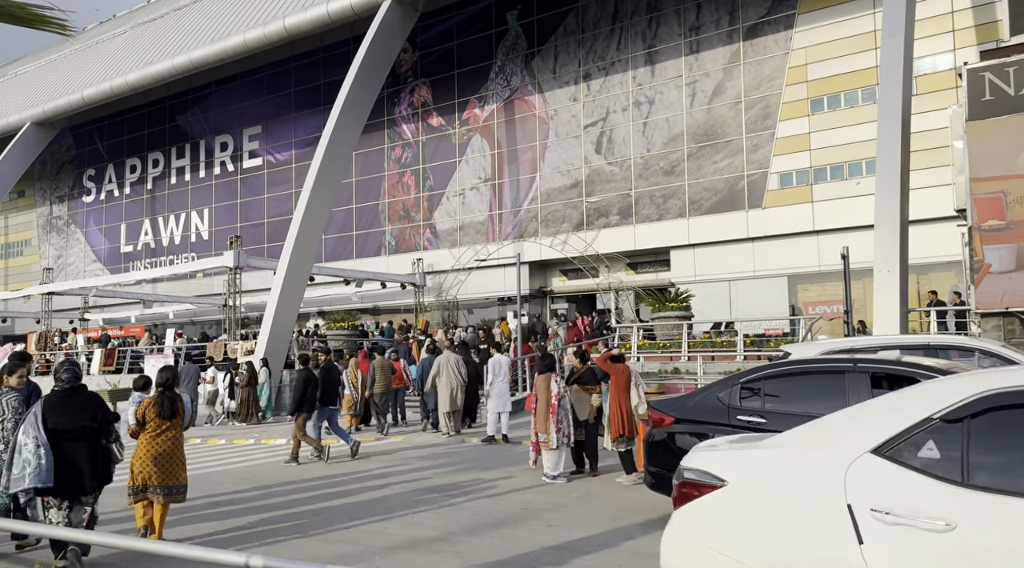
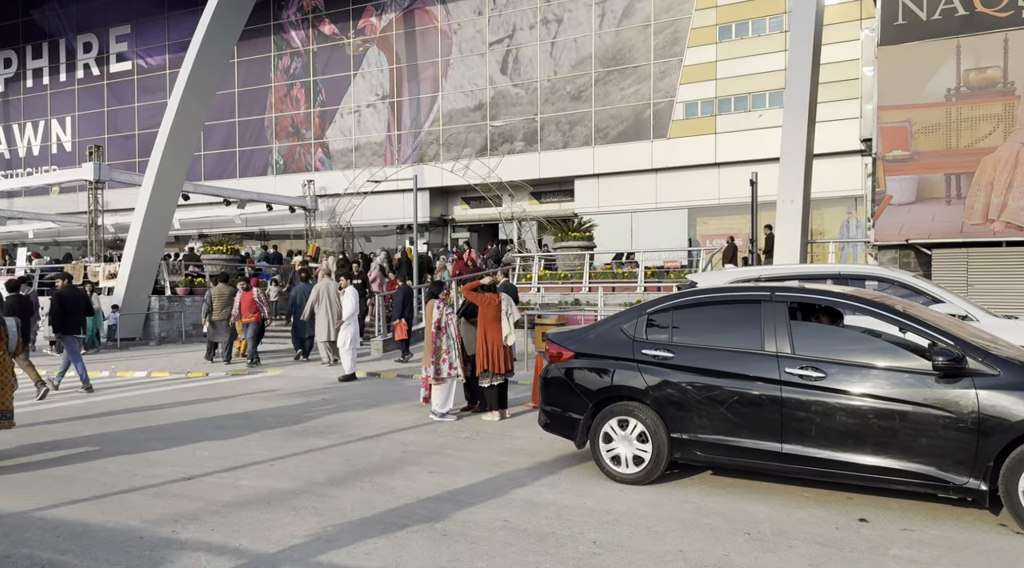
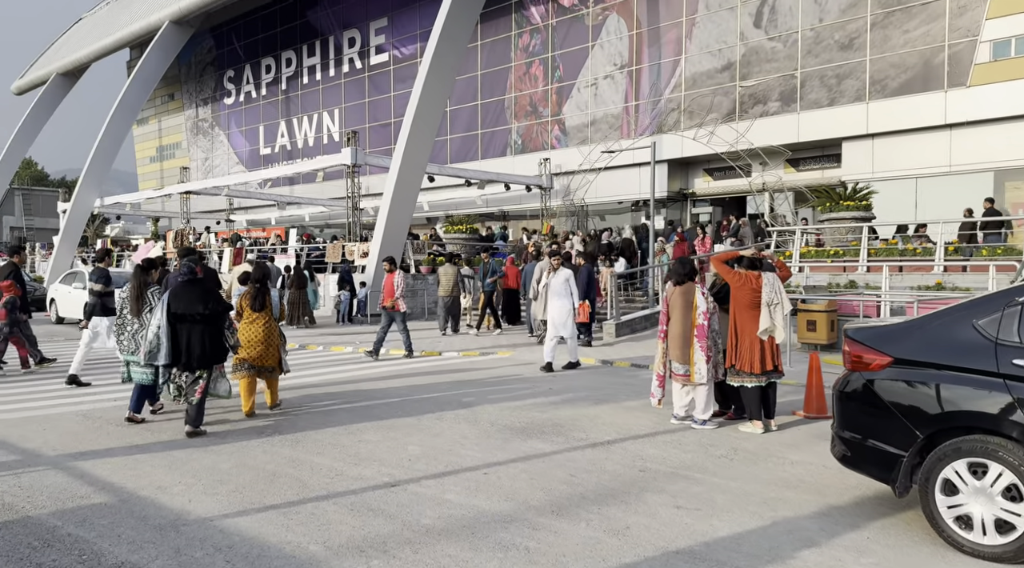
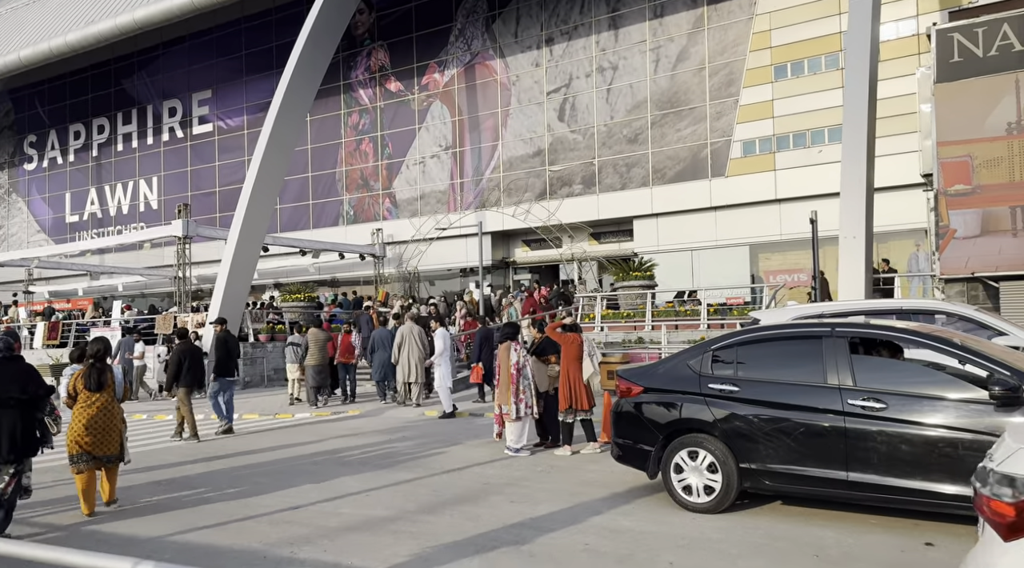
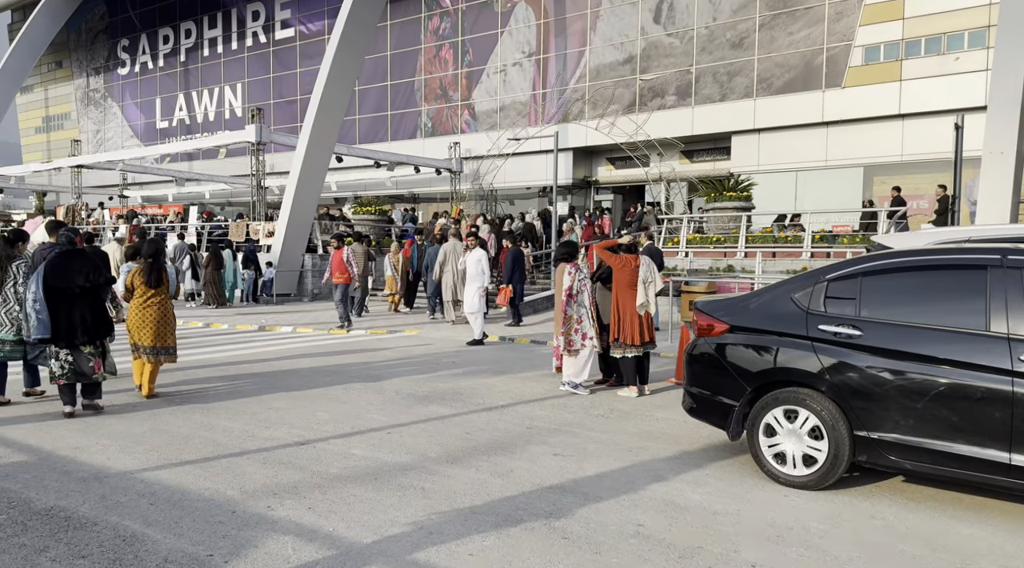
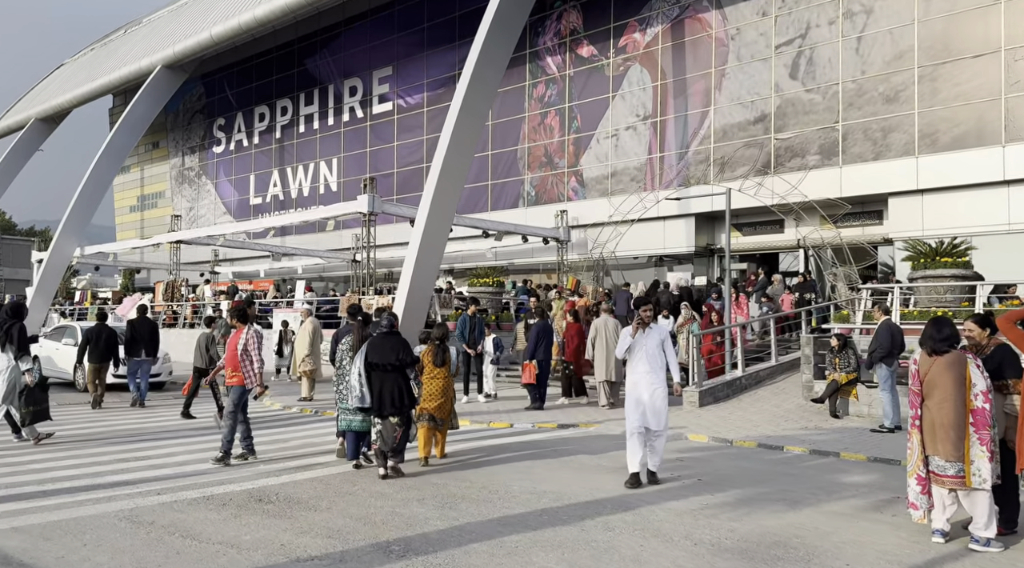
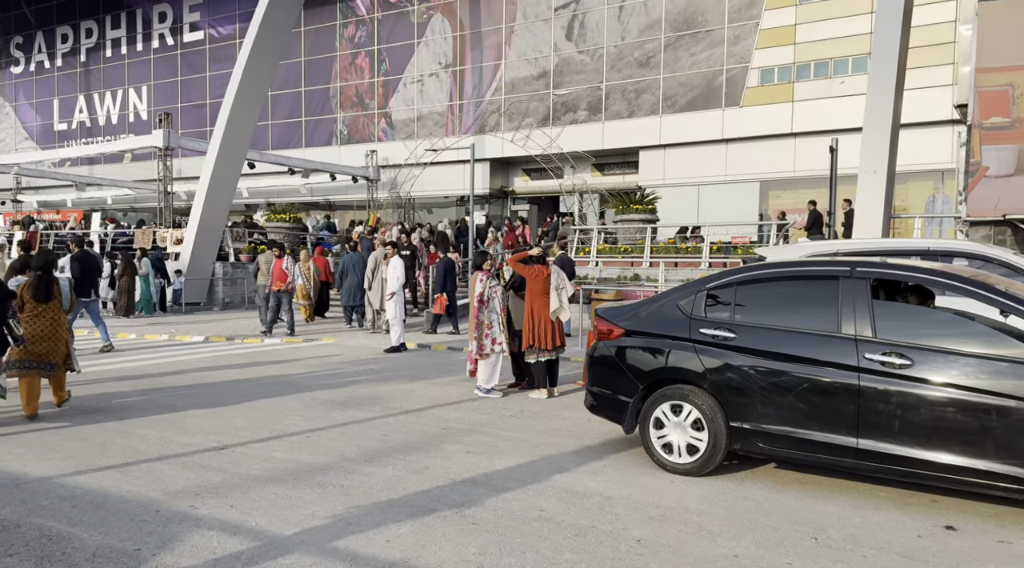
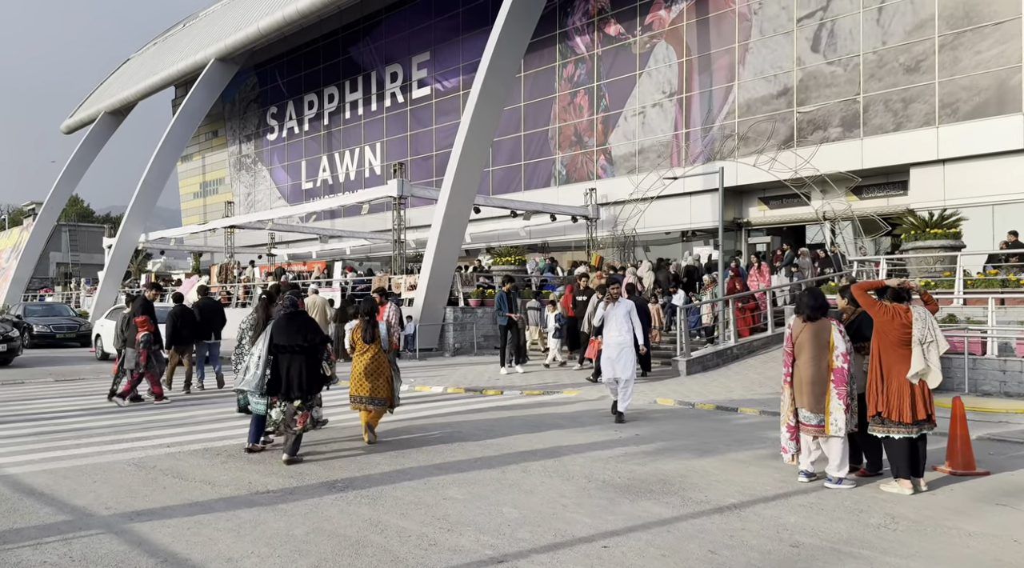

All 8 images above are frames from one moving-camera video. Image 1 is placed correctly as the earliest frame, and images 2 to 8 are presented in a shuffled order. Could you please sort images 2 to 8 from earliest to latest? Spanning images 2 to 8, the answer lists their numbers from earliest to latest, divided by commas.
4, 2, 7, 5, 3, 8, 6
